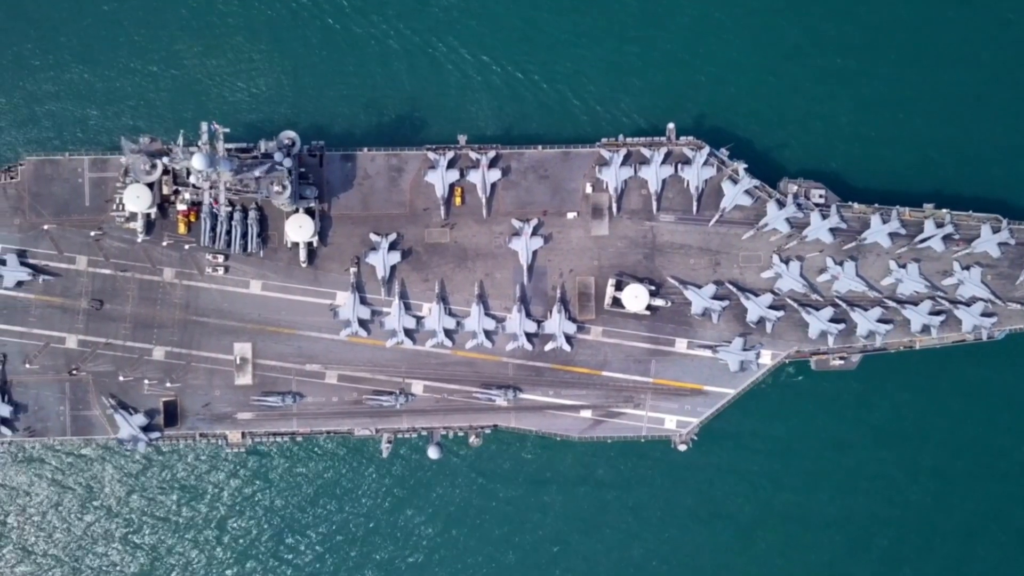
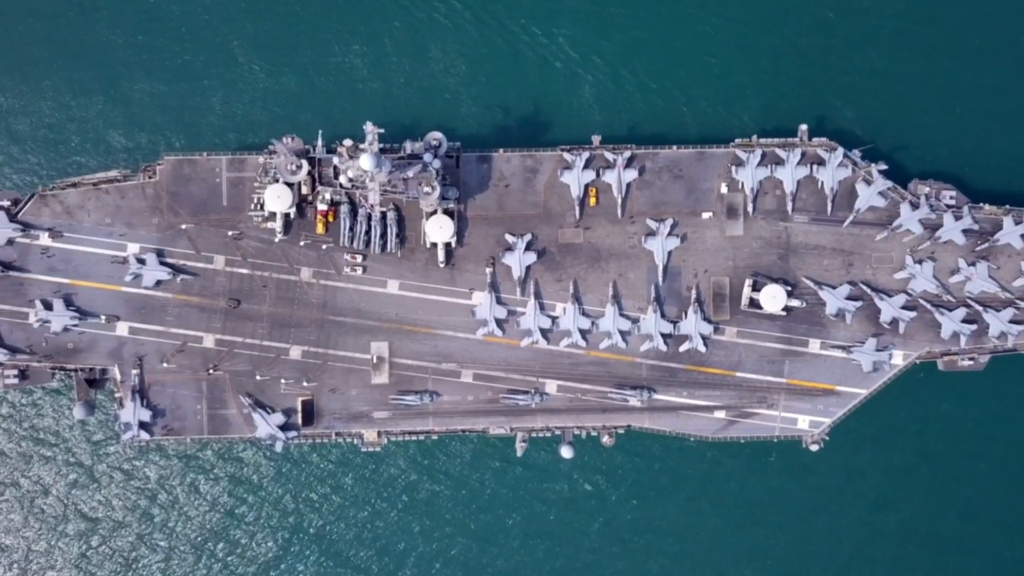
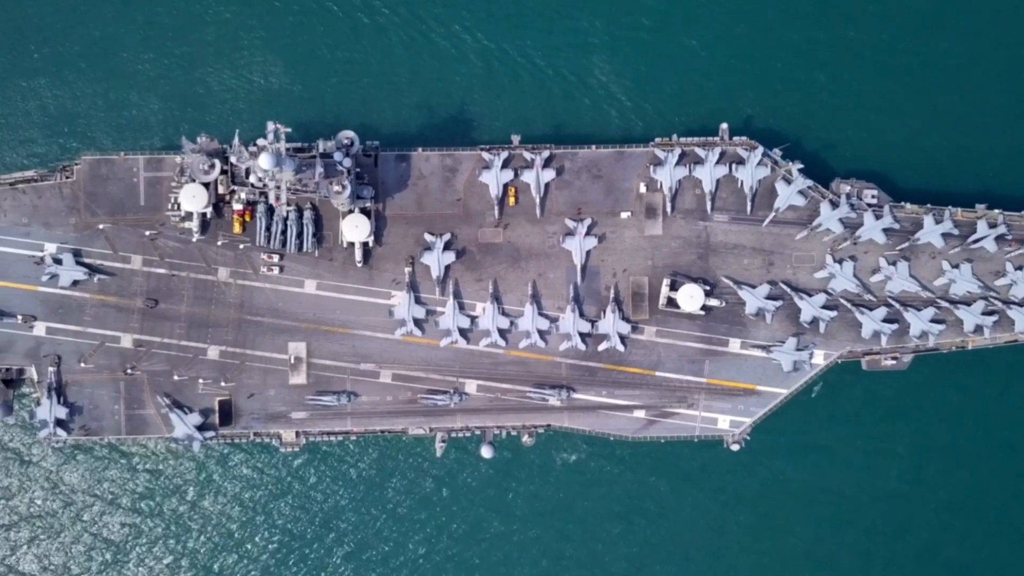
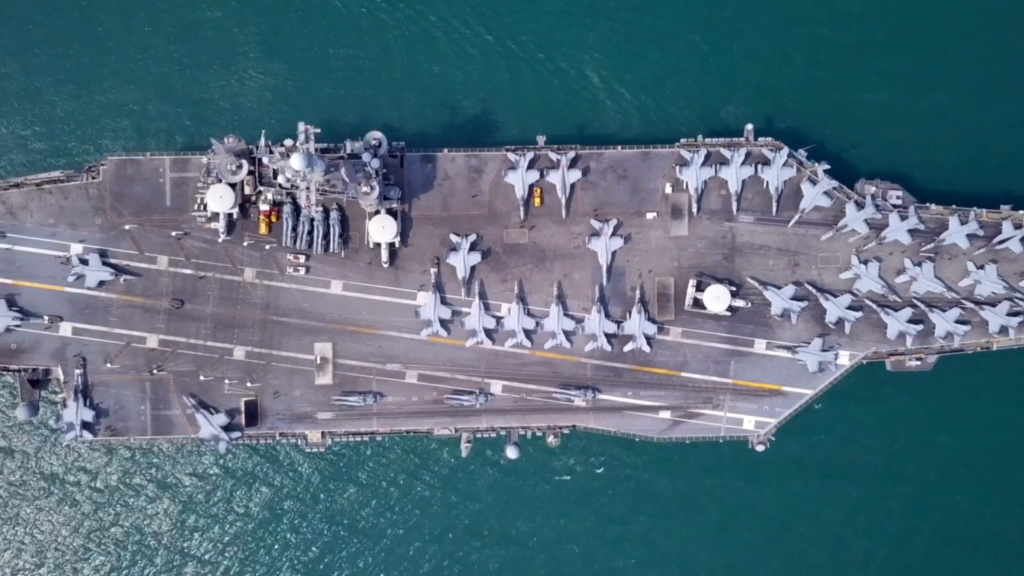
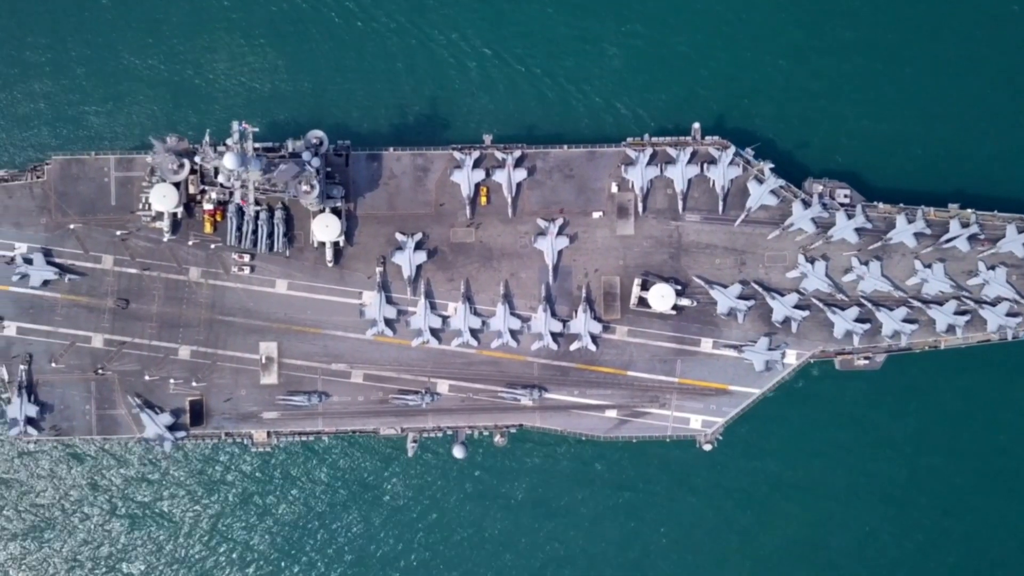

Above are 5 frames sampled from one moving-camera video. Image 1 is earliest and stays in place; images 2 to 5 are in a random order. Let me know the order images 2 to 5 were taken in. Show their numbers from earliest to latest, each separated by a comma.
5, 3, 4, 2
